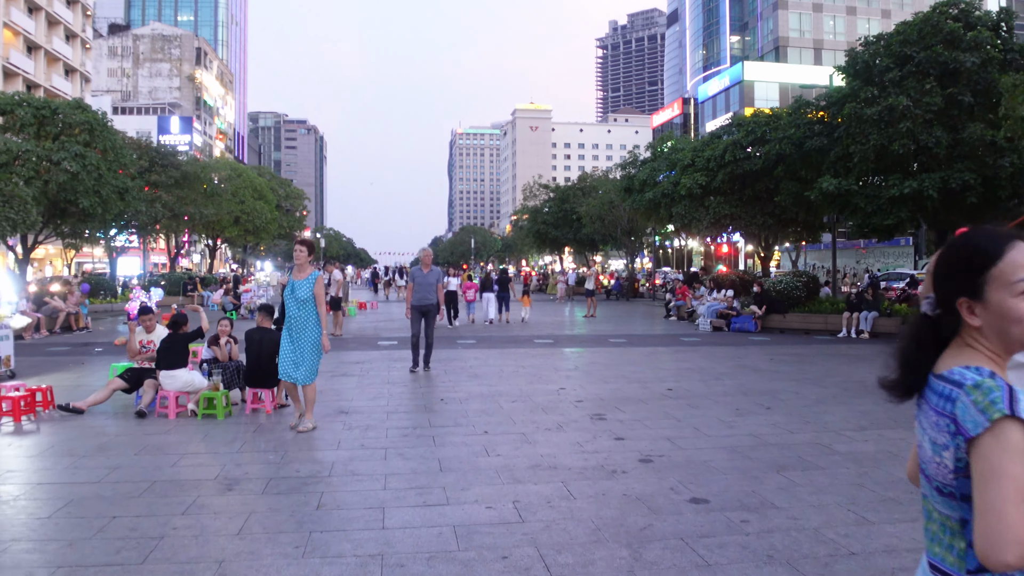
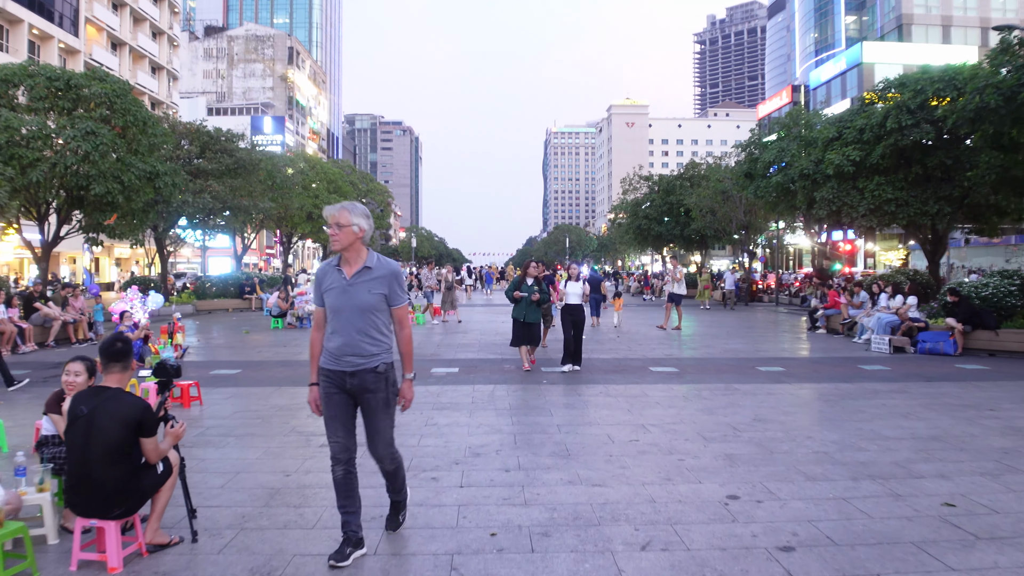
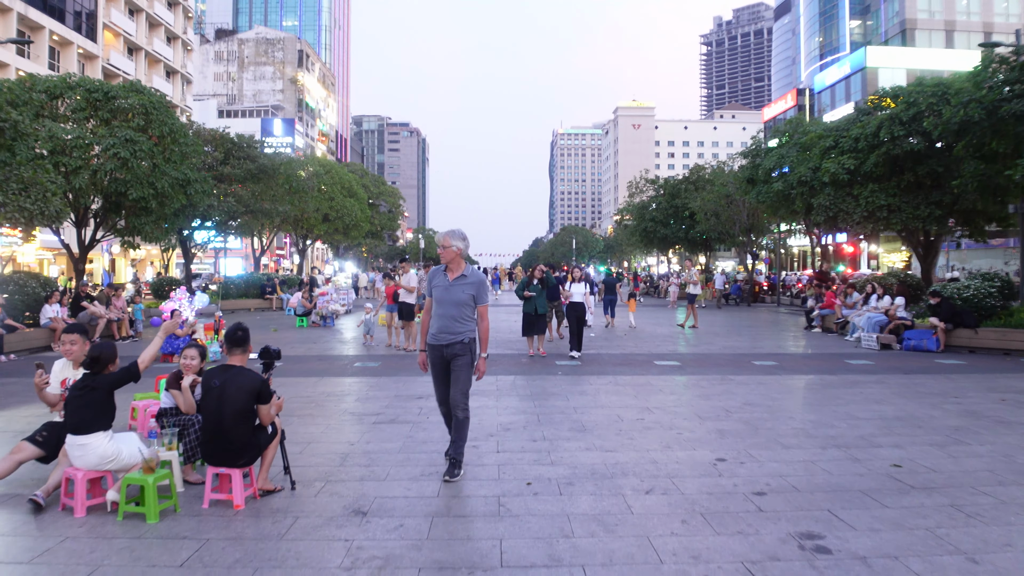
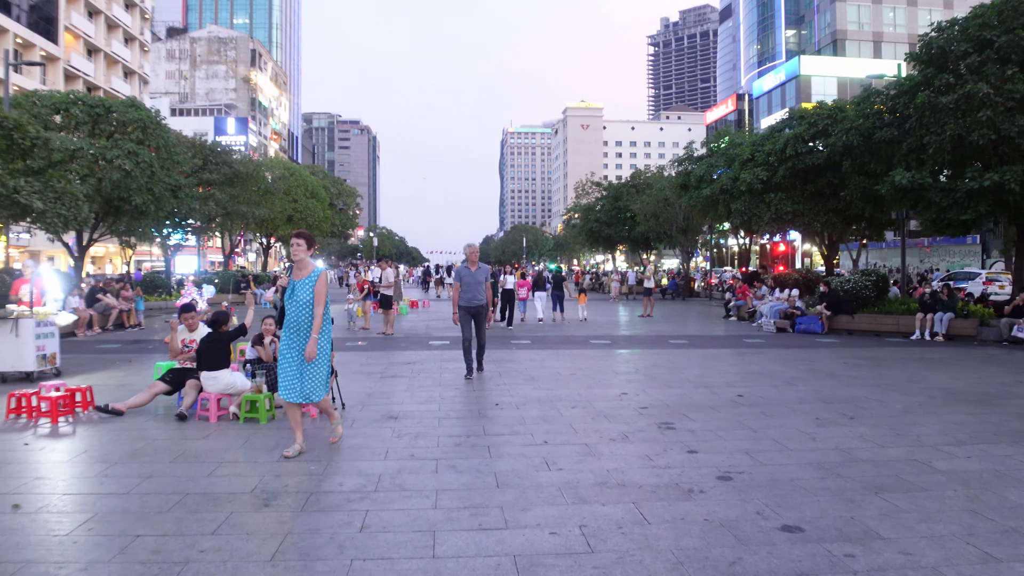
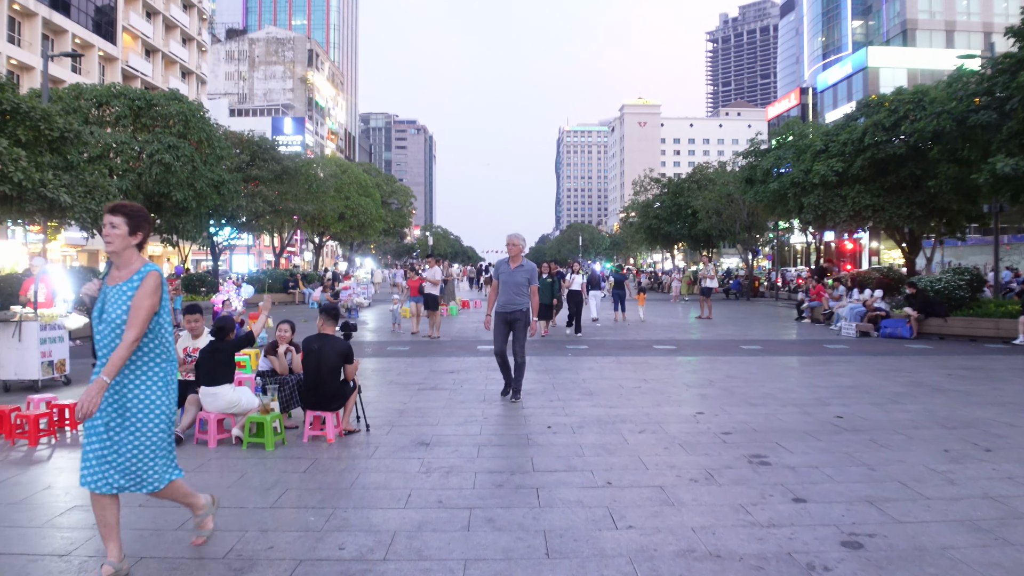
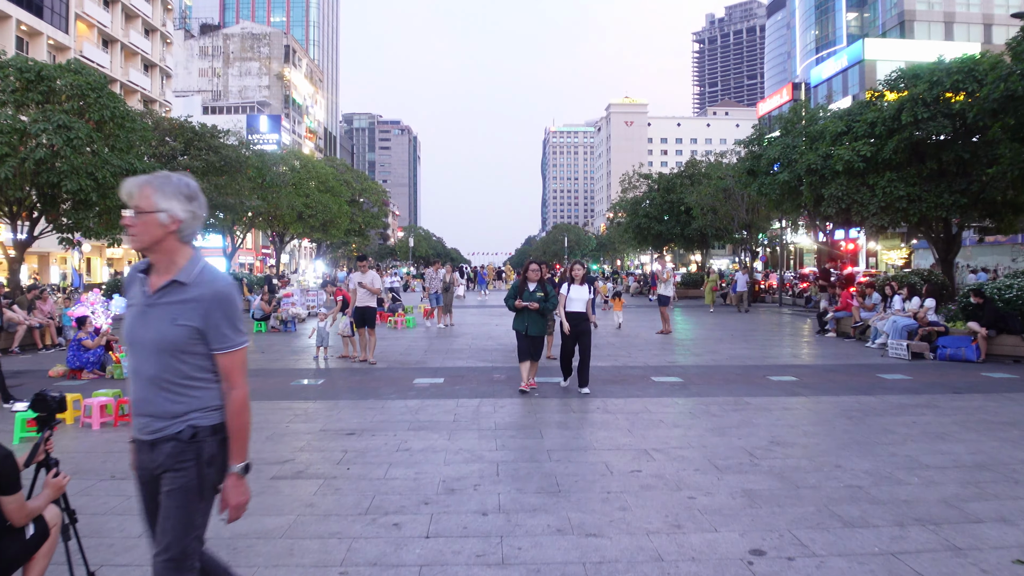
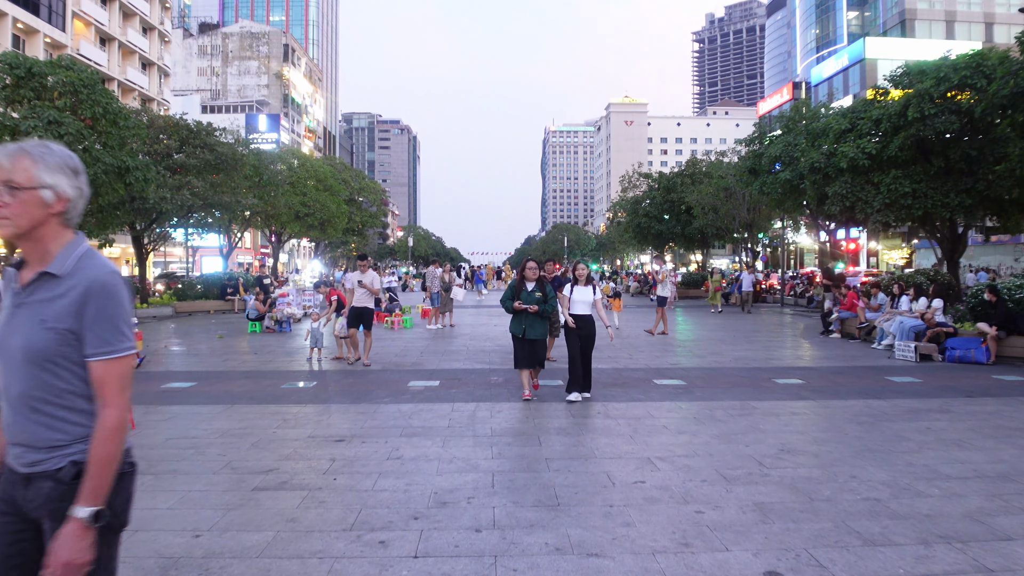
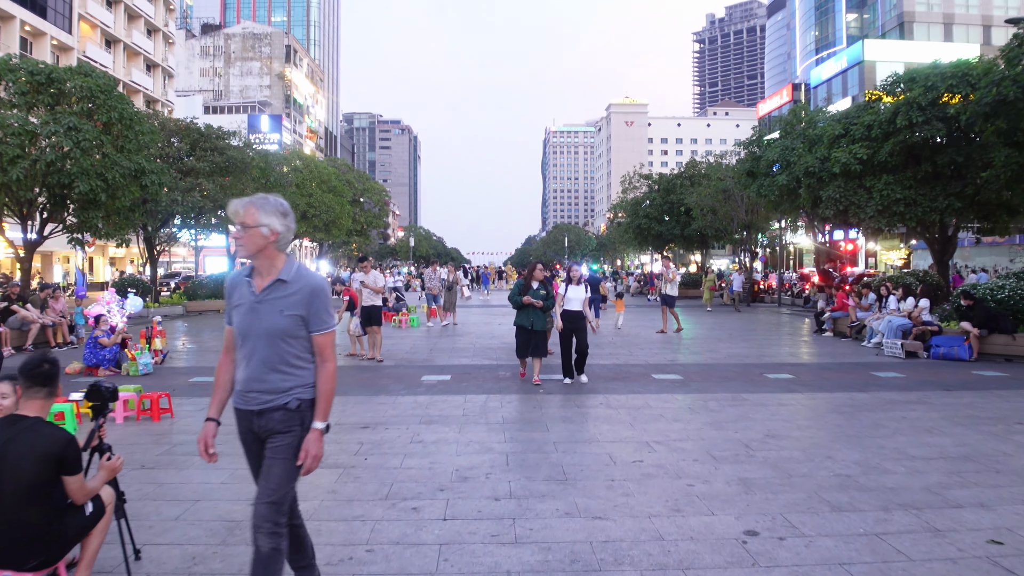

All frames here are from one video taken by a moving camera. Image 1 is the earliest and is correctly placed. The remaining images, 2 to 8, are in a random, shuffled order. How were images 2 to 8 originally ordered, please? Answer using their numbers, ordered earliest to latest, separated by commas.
4, 5, 3, 2, 8, 6, 7
